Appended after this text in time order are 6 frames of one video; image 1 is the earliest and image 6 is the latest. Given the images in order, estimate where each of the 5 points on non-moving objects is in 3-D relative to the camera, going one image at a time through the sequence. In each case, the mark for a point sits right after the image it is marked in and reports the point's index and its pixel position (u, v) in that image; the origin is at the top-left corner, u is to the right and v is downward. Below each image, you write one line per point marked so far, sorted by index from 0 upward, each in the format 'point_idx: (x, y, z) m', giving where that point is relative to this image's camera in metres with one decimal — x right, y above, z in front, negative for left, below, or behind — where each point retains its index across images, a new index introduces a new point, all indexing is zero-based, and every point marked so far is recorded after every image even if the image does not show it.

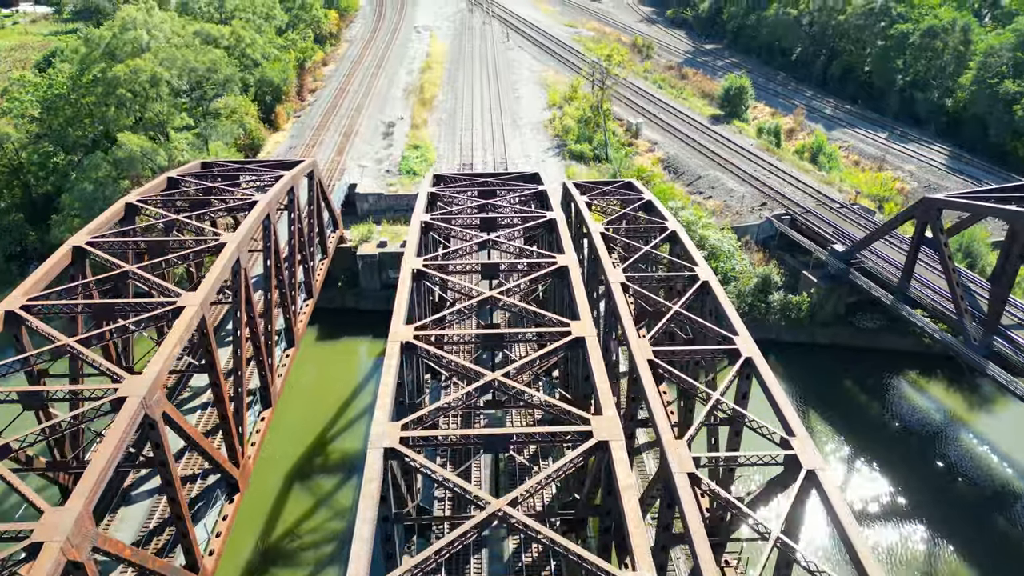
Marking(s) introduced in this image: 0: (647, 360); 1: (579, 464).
0: (+4.4, -2.5, +19.1) m
1: (+1.7, -4.6, +15.3) m
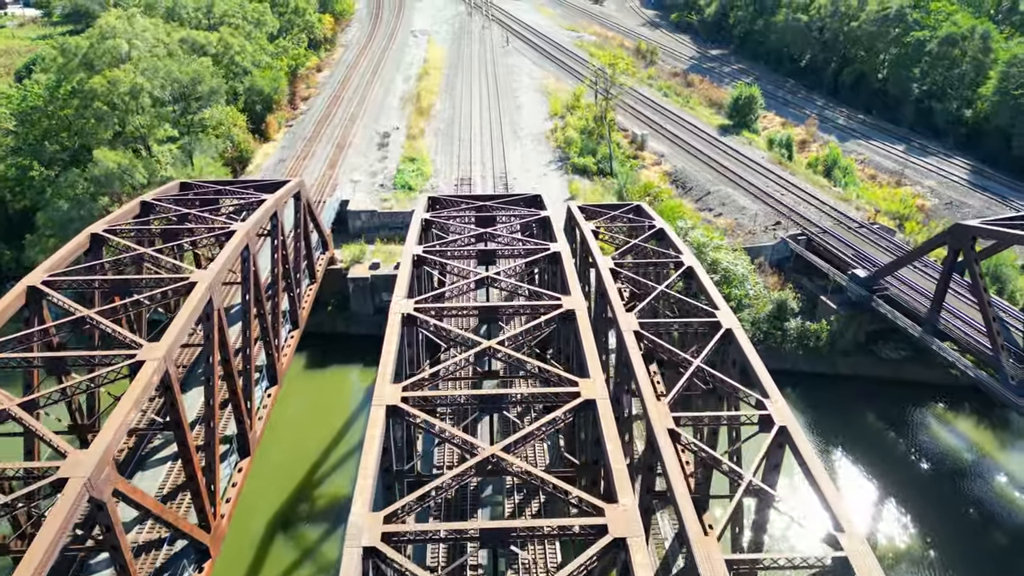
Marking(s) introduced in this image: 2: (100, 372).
0: (+4.4, -4.1, +16.9) m
1: (+1.7, -6.2, +13.1) m
2: (-12.0, -2.5, +17.3) m
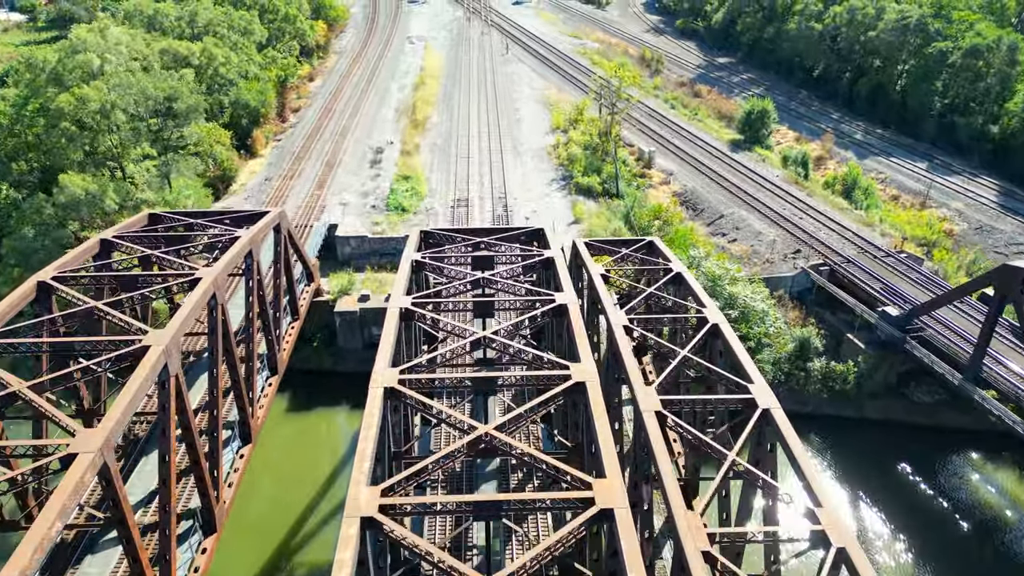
0: (+4.4, -6.1, +14.2) m
1: (+1.8, -8.1, +10.4) m
2: (-12.0, -4.4, +14.6) m
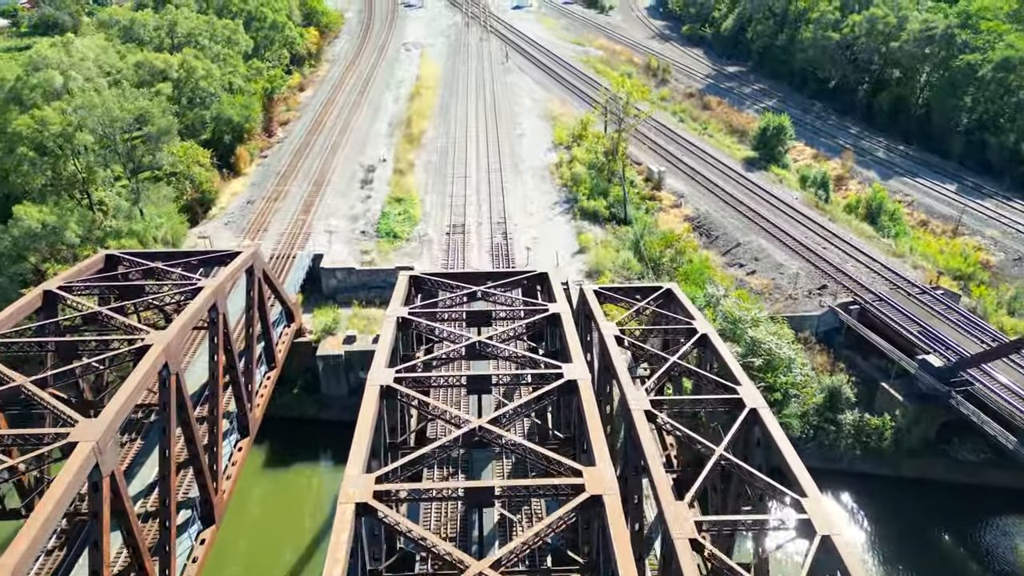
0: (+4.4, -8.2, +11.1) m
1: (+1.8, -10.3, +7.4) m
2: (-12.0, -6.6, +11.5) m
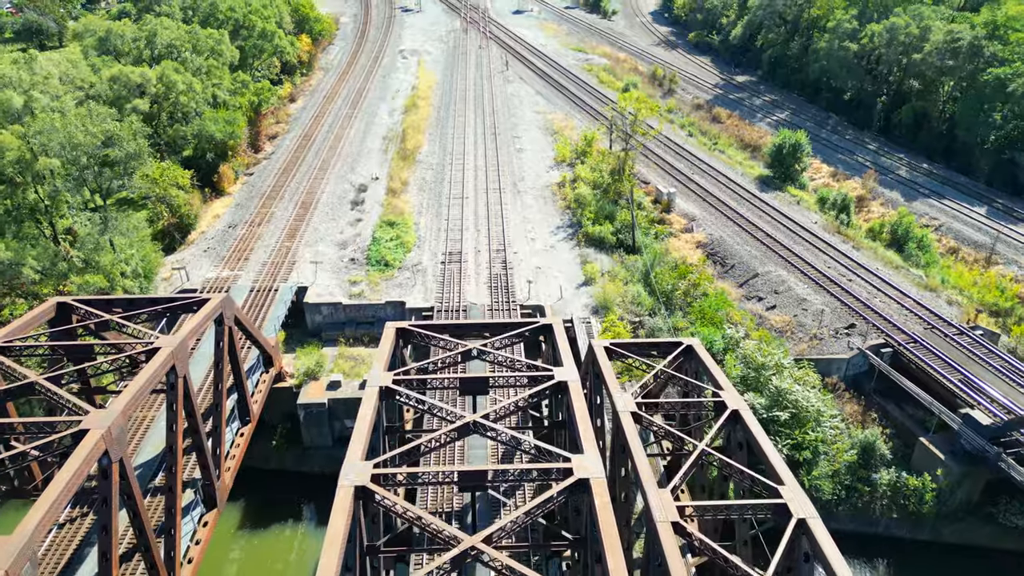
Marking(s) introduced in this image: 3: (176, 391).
0: (+4.4, -10.2, +8.4) m
1: (+1.7, -12.3, +4.6) m
2: (-12.0, -8.6, +8.8) m
3: (-11.3, -3.5, +19.9) m
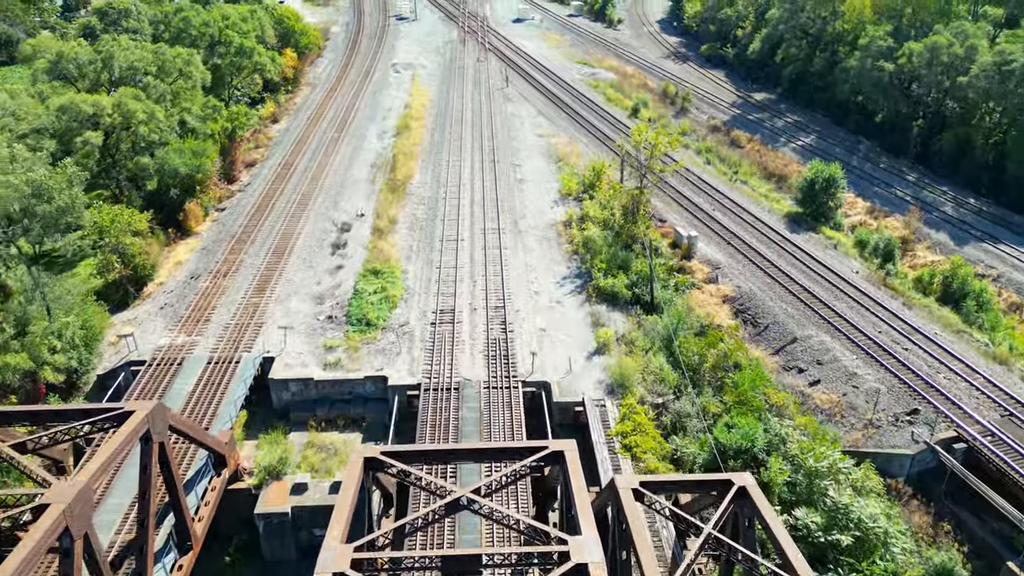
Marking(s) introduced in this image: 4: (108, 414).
0: (+4.5, -13.7, +3.7) m
1: (+1.8, -15.8, -0.1) m
2: (-12.0, -12.0, +4.0) m
3: (-11.3, -6.9, +15.2) m
4: (-12.5, -3.9, +18.5) m
